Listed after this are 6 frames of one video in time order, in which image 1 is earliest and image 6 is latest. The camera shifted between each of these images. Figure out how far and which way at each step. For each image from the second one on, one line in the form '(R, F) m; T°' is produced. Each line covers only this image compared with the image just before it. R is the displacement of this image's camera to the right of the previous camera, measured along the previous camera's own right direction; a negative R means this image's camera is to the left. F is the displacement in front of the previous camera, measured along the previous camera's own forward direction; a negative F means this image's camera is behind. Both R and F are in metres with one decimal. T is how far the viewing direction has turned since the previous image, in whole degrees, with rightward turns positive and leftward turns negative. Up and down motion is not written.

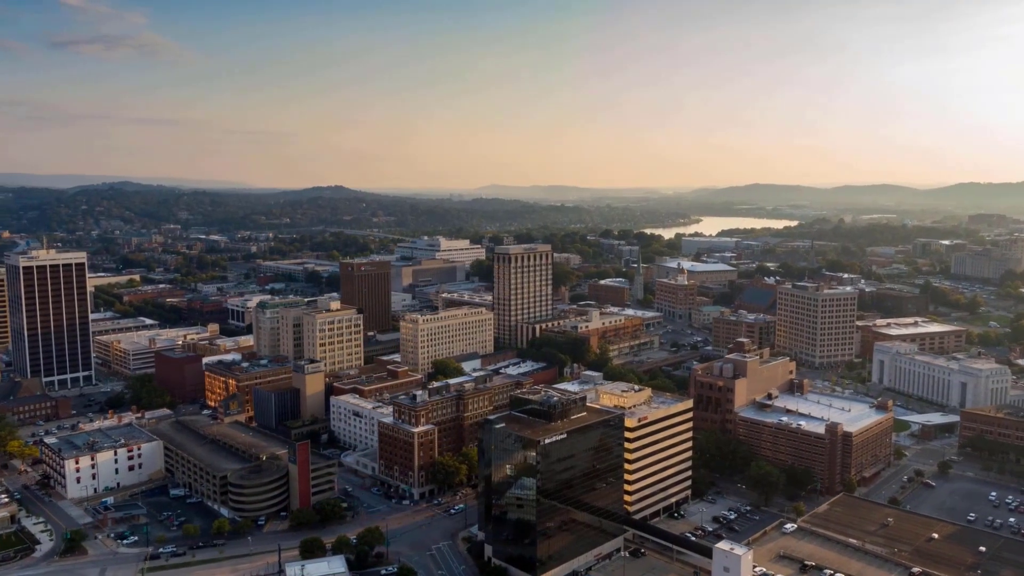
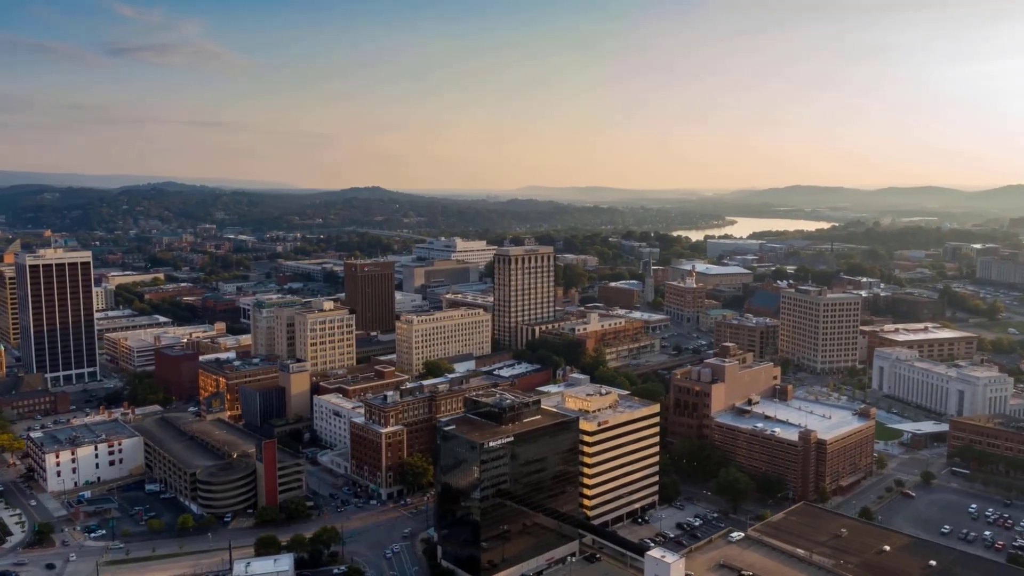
(+3.8, +0.2) m; -3°
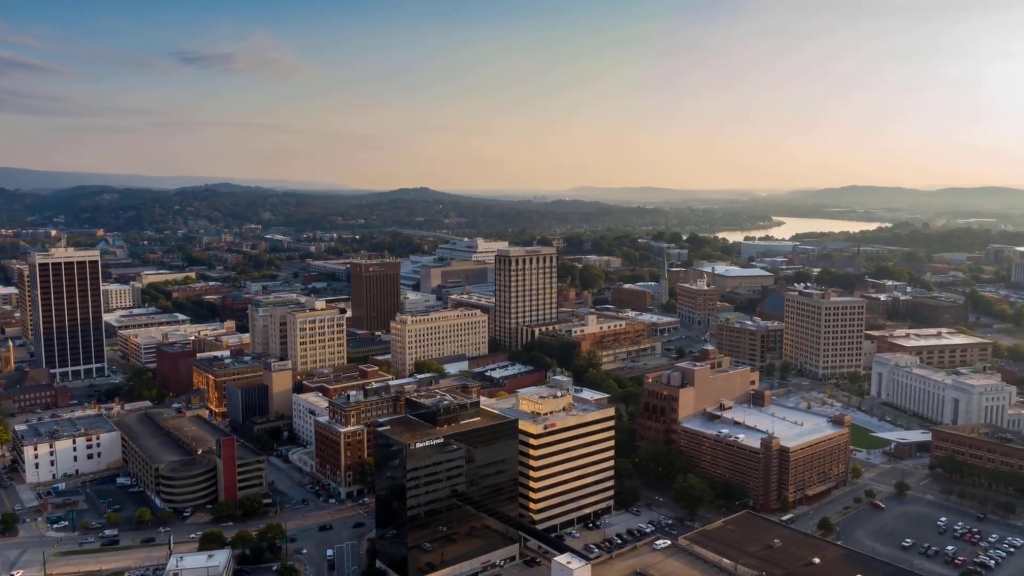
(+5.1, +0.3) m; -4°
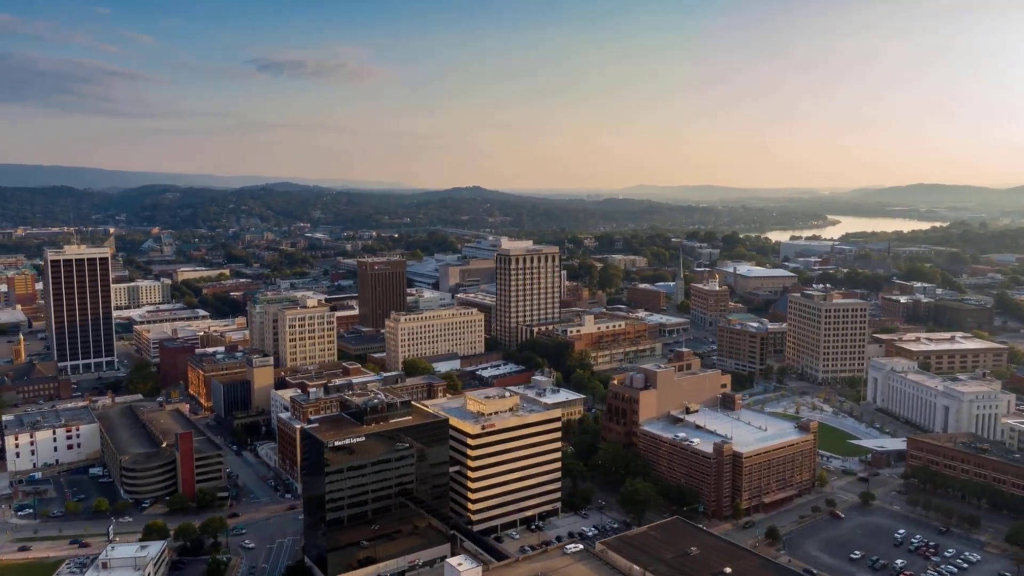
(+5.7, +0.4) m; -4°
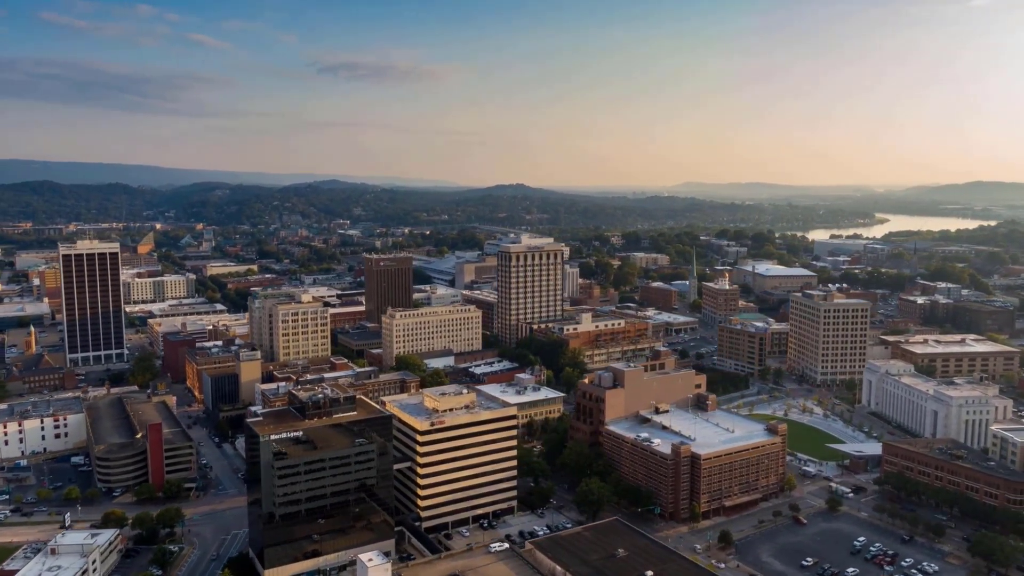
(+4.7, +0.3) m; -3°
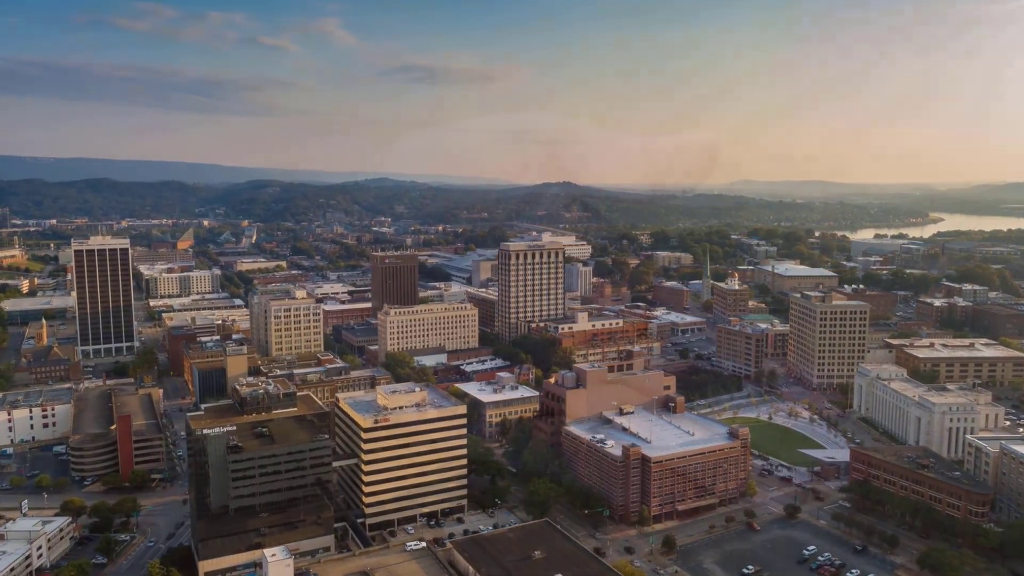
(+5.1, +0.4) m; -4°
